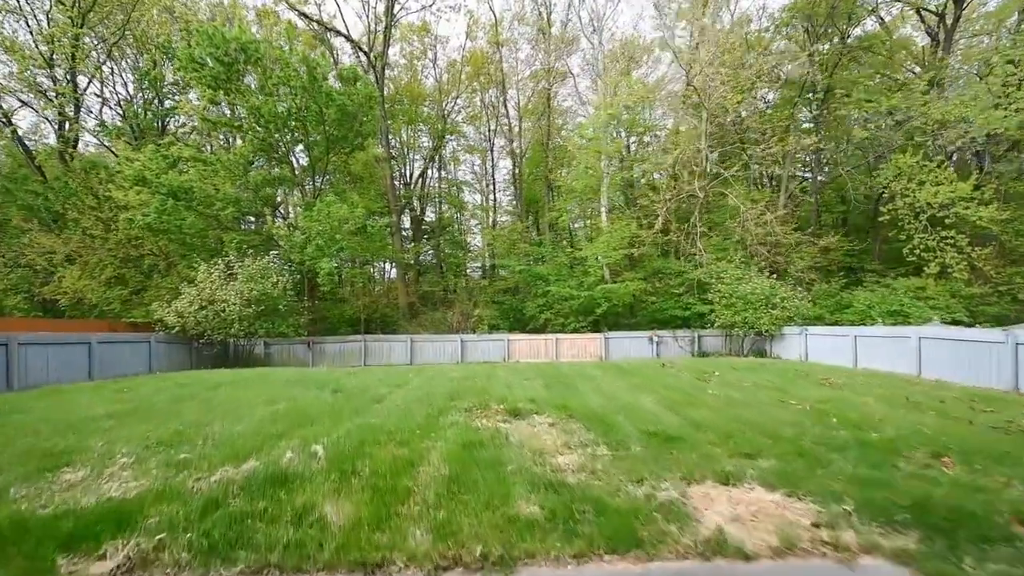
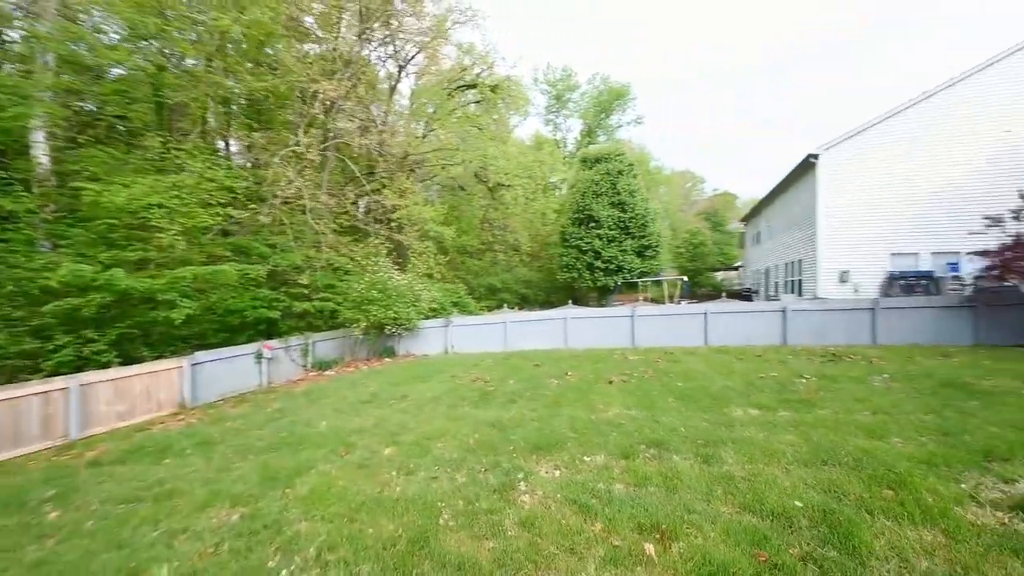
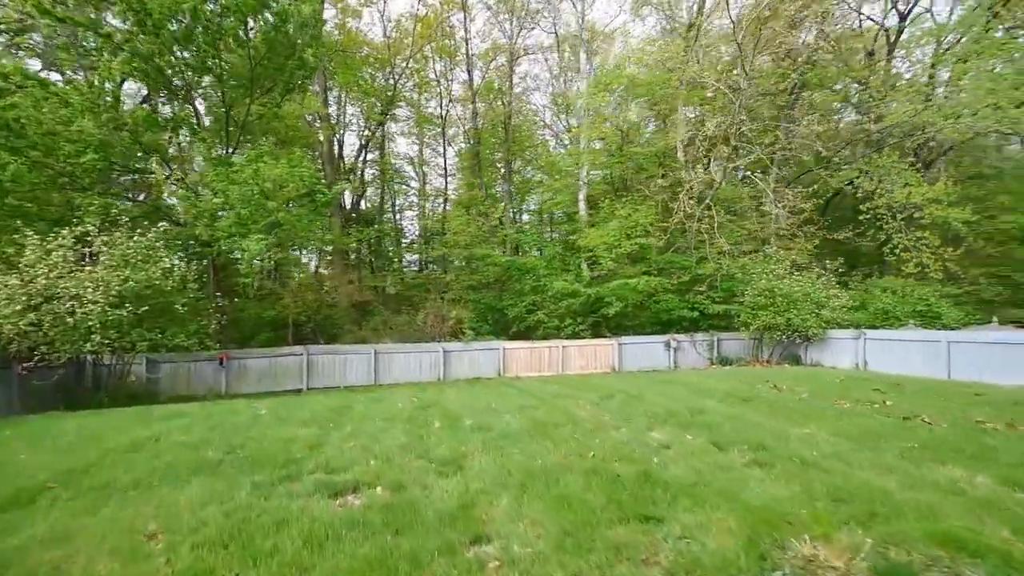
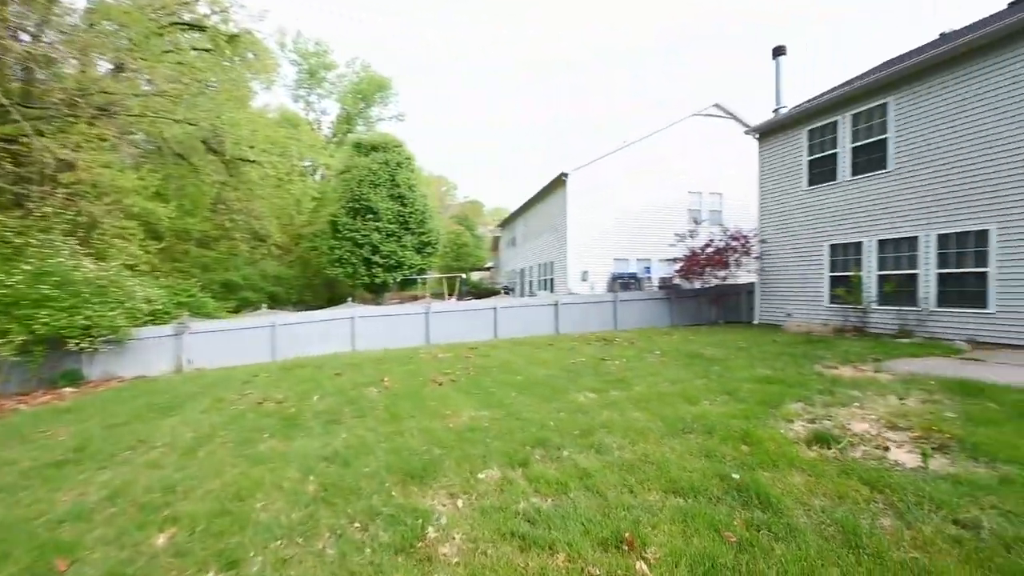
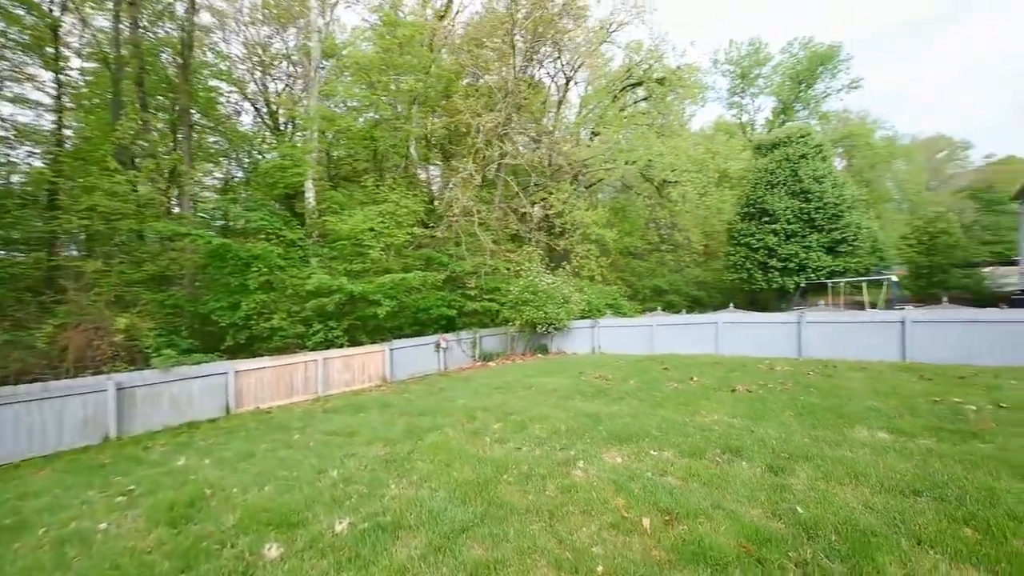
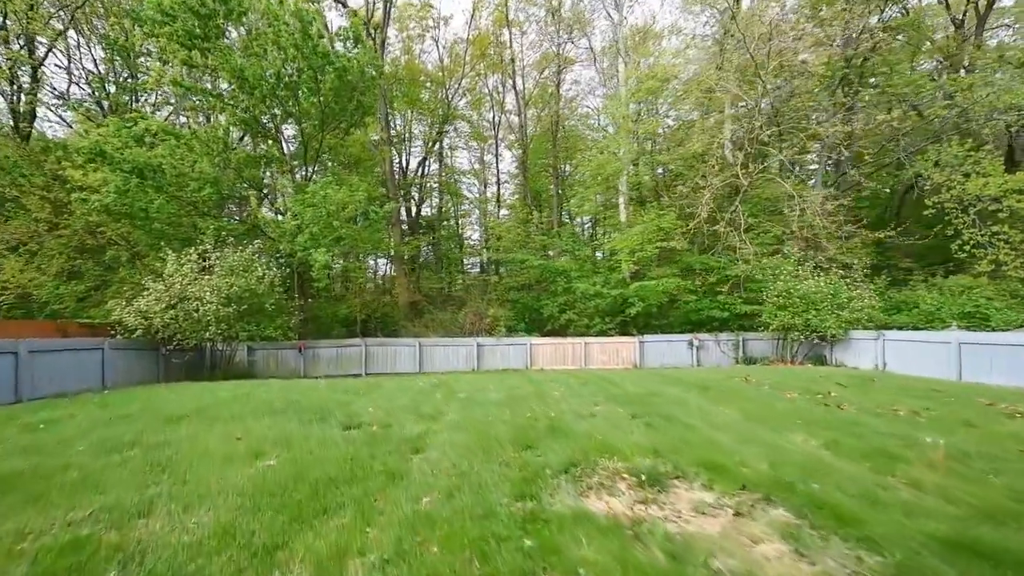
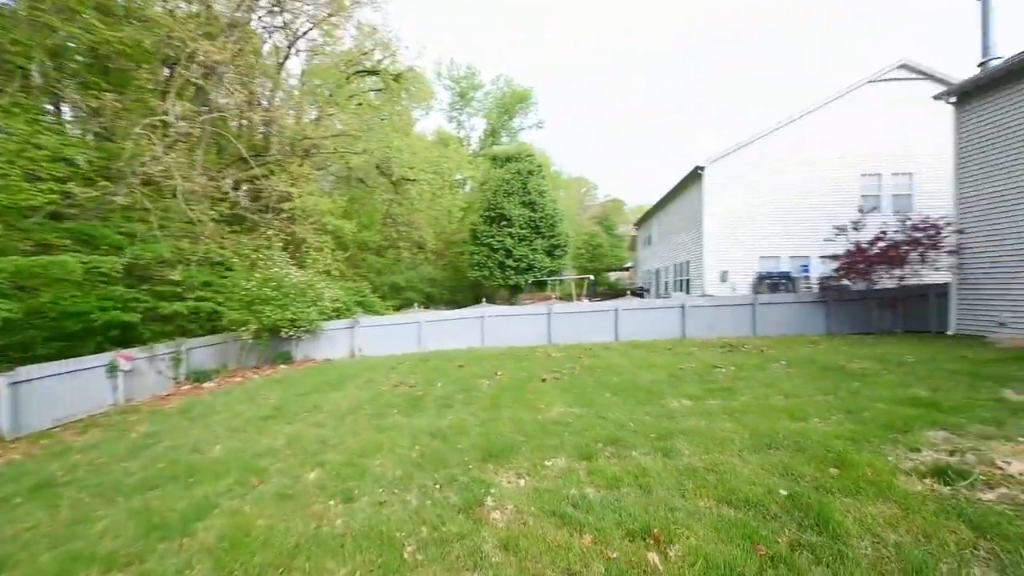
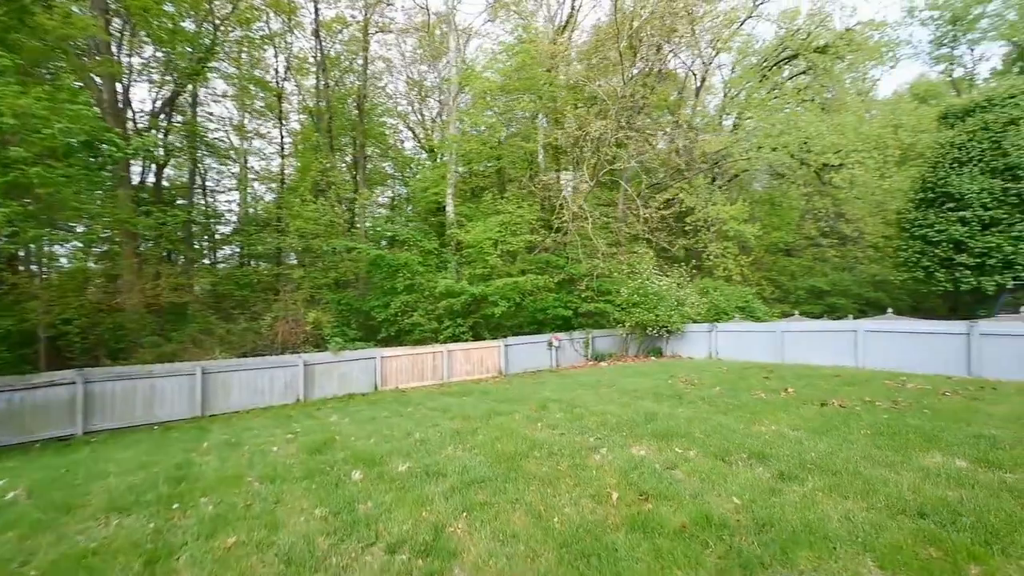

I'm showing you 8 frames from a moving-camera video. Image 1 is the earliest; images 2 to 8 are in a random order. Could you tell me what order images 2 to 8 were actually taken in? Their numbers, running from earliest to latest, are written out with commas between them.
6, 3, 8, 5, 2, 7, 4
